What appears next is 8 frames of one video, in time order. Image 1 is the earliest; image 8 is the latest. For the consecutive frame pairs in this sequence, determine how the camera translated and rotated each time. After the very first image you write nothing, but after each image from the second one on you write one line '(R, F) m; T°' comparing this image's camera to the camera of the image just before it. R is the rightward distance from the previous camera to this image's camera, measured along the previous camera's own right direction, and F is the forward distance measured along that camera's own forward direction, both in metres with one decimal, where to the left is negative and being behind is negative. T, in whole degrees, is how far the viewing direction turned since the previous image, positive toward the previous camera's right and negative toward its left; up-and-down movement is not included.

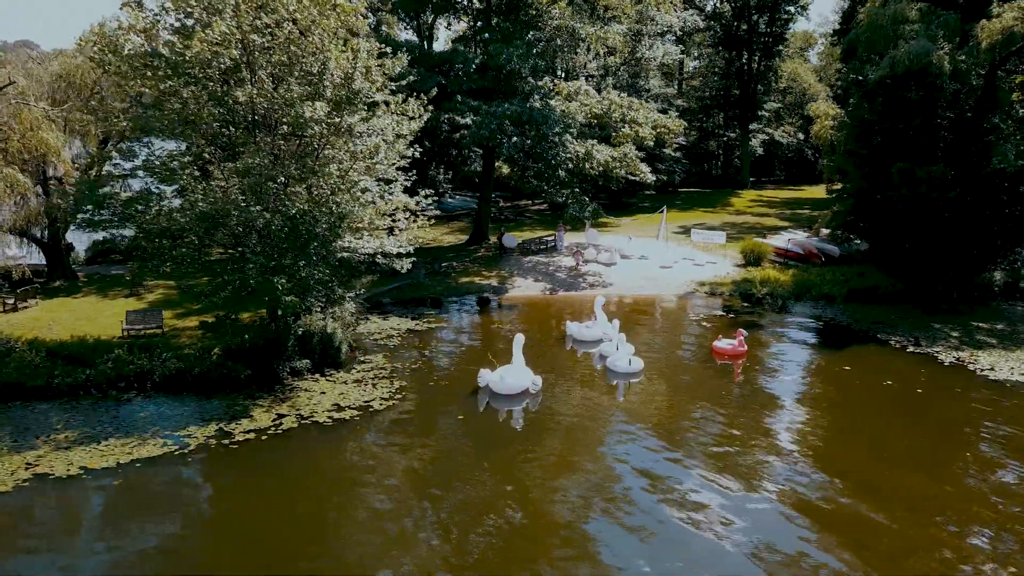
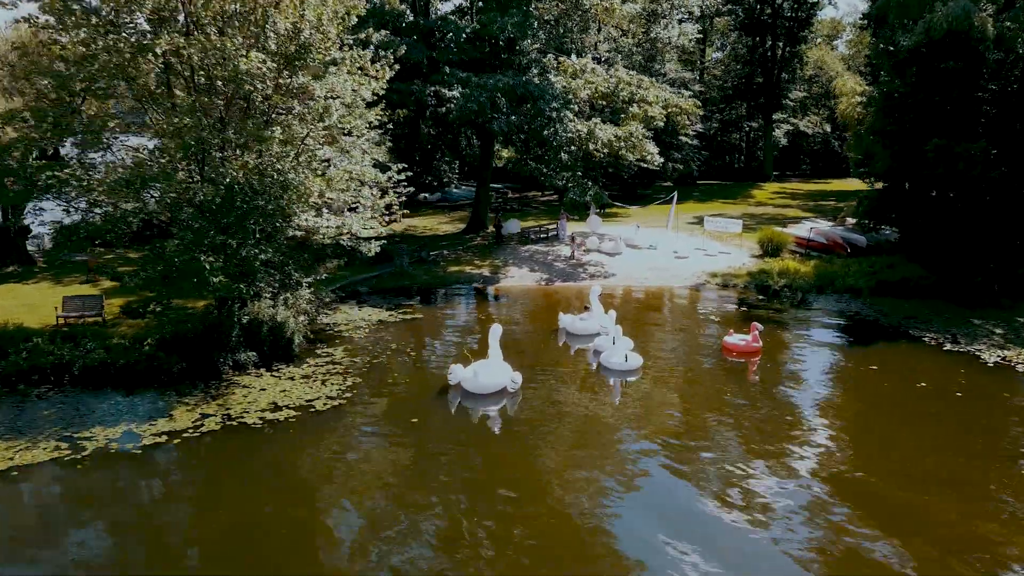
(+0.9, +2.2) m; -2°
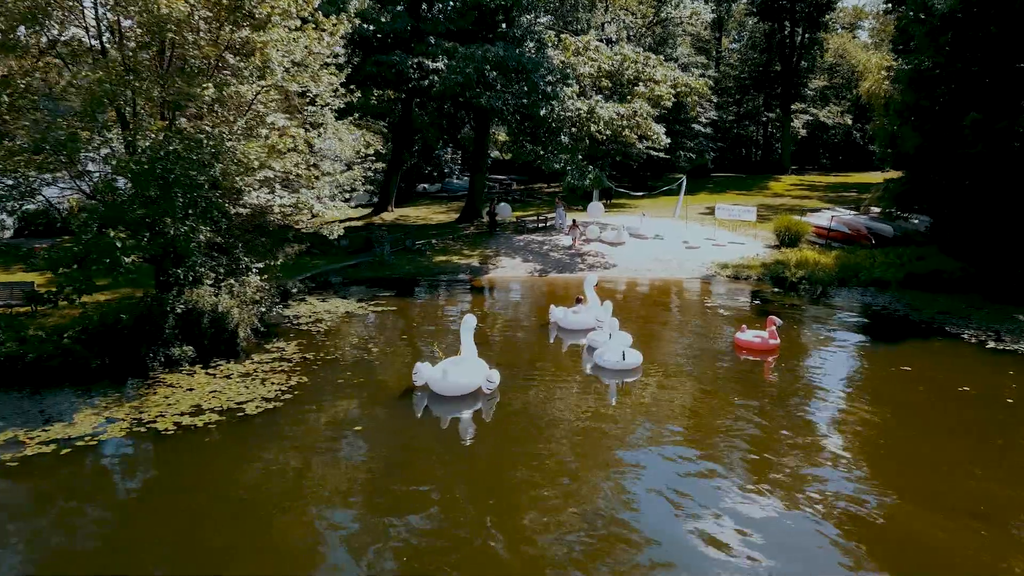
(+0.7, +2.1) m; -1°
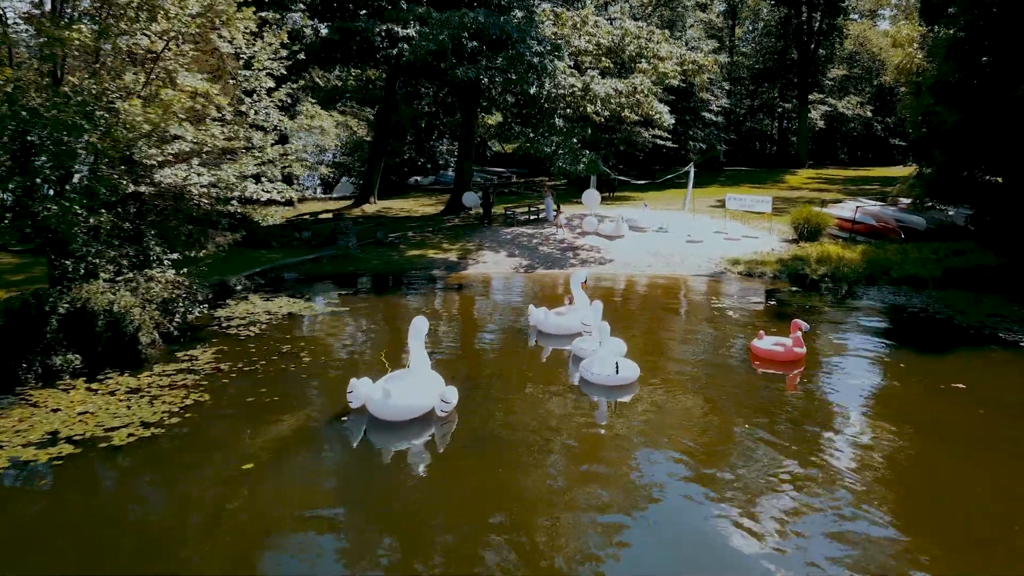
(+0.7, +2.6) m; -1°
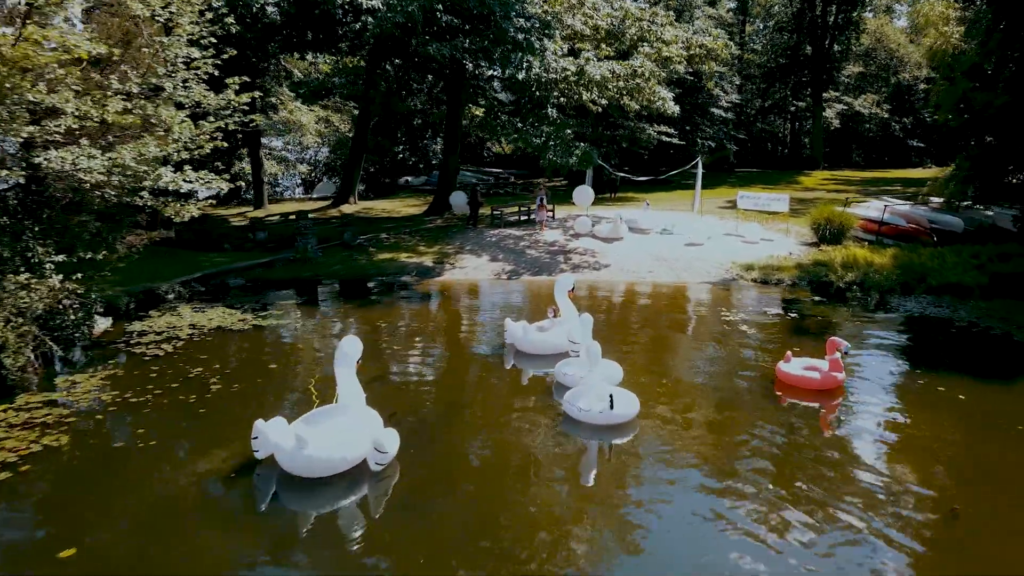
(+0.6, +2.4) m; -1°
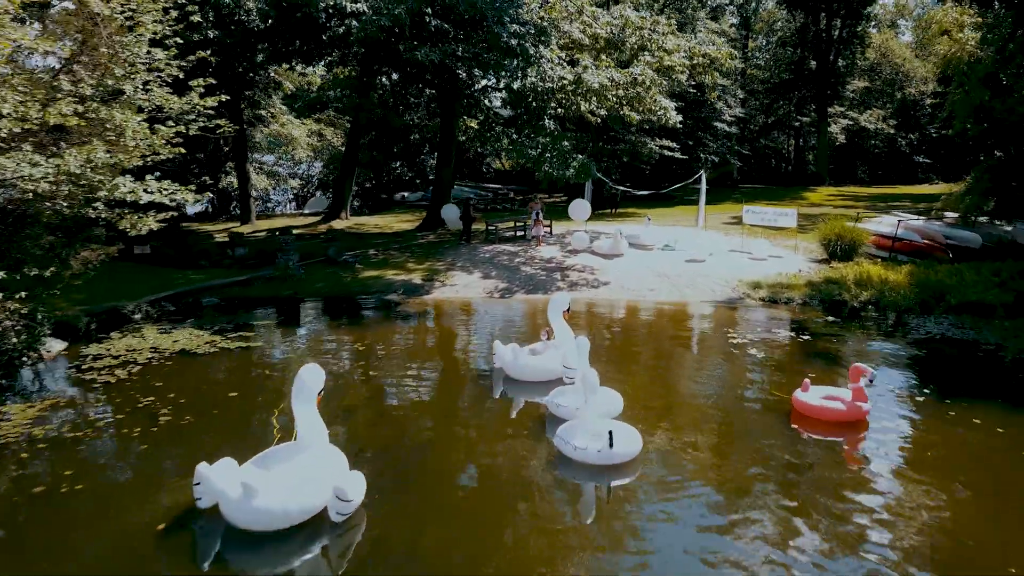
(+0.2, +1.0) m; 0°
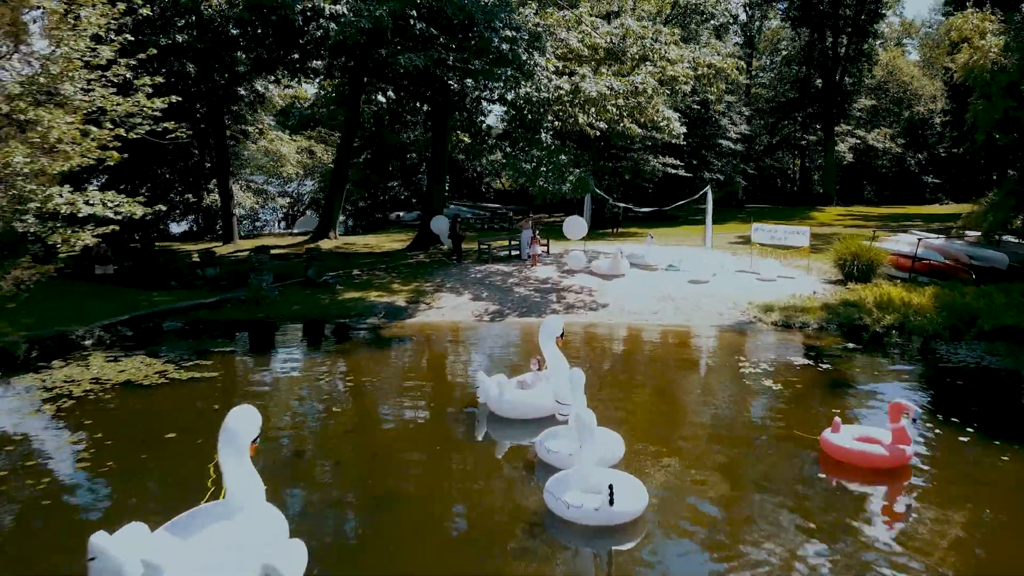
(+0.2, +1.2) m; 0°
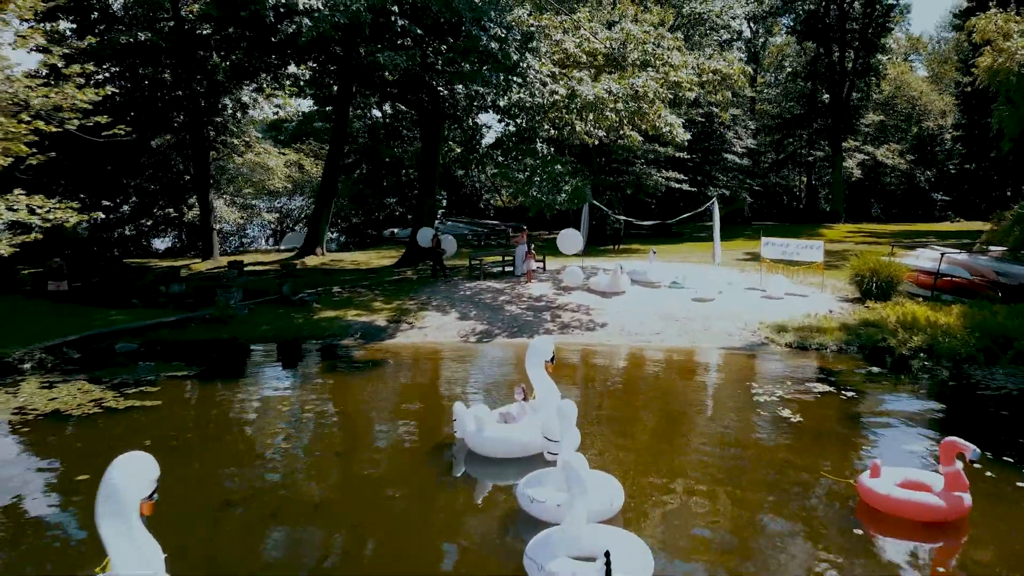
(+0.2, +1.2) m; 0°
